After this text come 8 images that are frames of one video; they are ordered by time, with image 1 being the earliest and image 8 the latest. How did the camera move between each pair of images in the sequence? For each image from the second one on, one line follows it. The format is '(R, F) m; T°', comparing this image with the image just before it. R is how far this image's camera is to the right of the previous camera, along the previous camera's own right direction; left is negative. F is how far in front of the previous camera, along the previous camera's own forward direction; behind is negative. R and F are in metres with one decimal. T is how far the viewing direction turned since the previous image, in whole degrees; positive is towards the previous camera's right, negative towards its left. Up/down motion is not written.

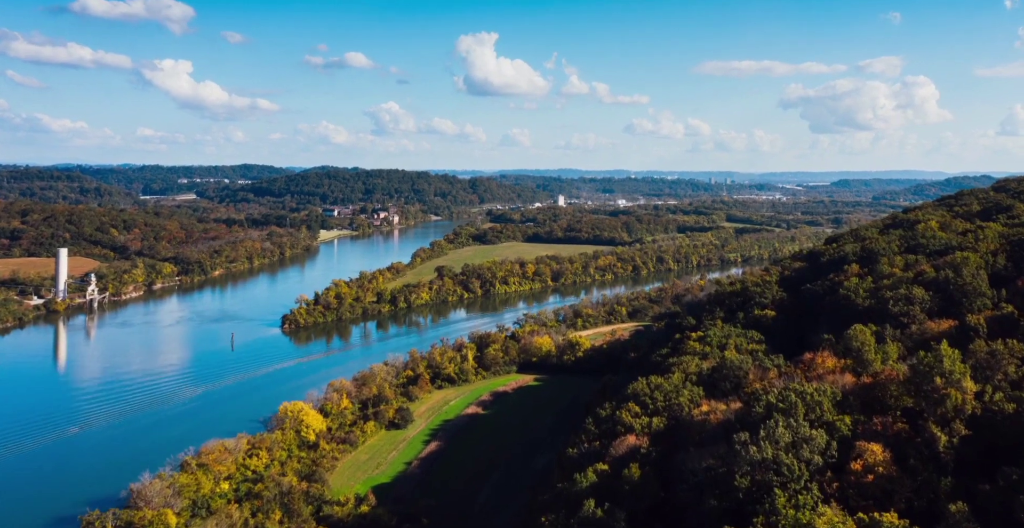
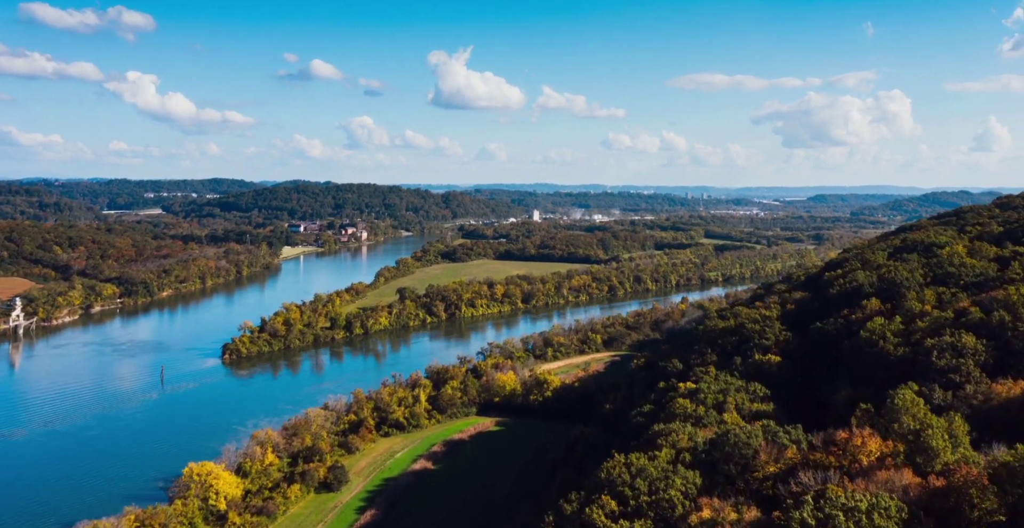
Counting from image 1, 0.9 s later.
(+0.8, +5.4) m; +1°
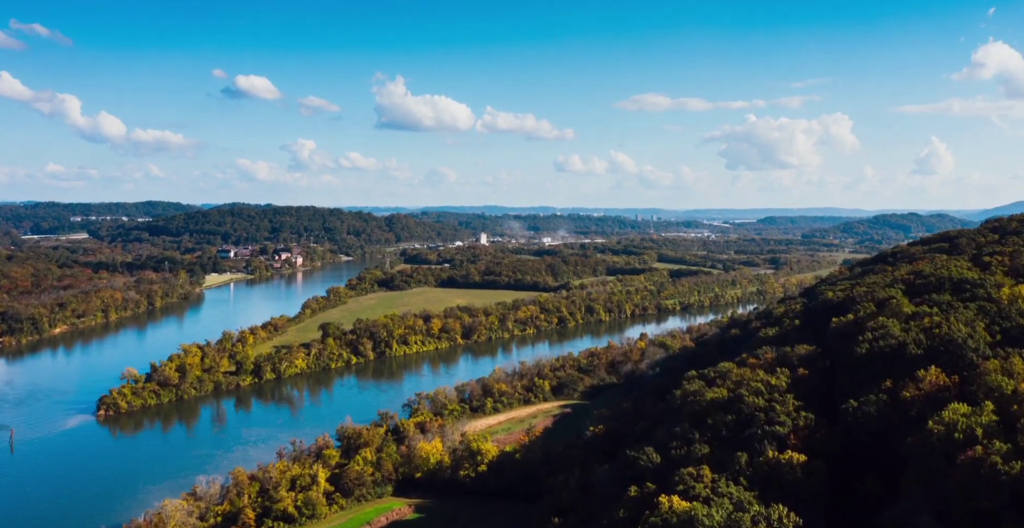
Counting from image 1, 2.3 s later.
(+0.9, +7.9) m; +3°
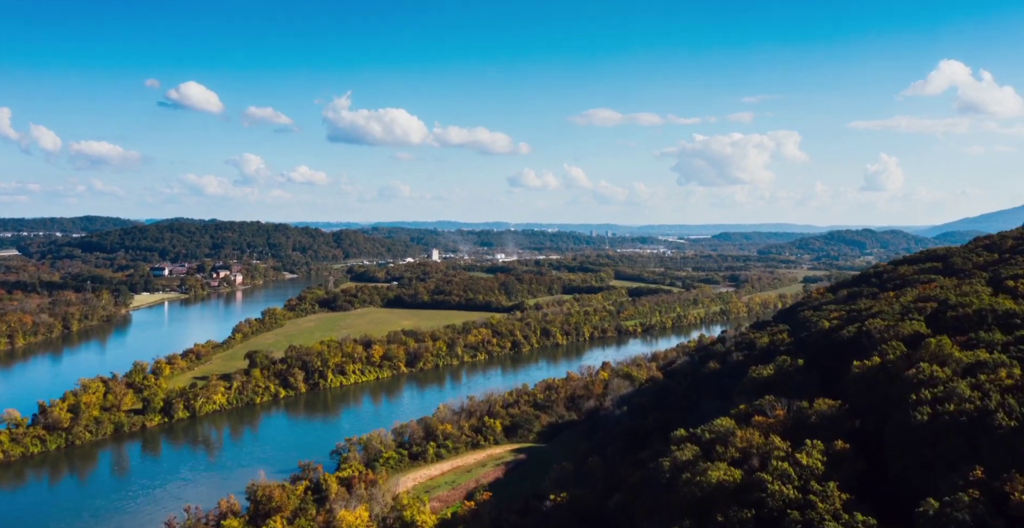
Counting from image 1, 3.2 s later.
(+0.4, +5.9) m; +3°
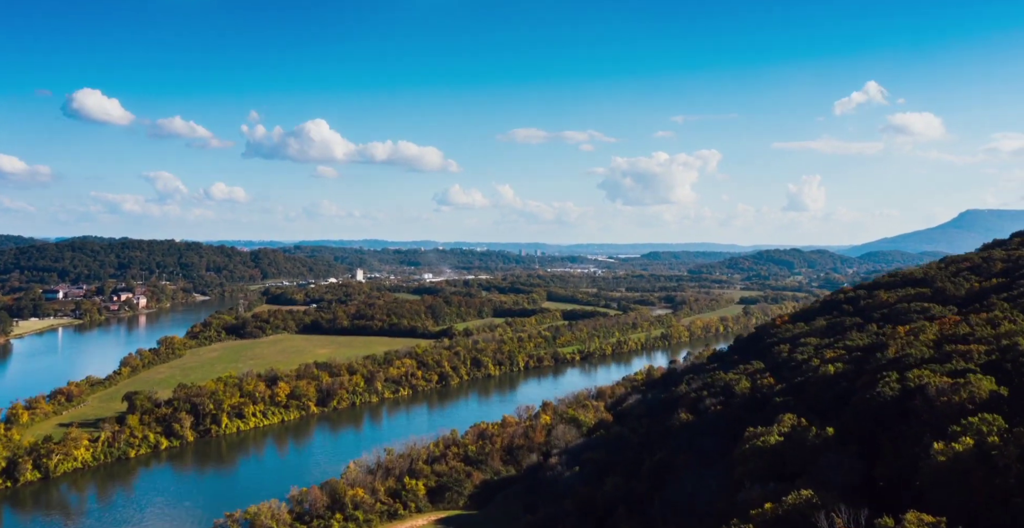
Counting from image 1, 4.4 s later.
(+0.1, +7.2) m; +5°
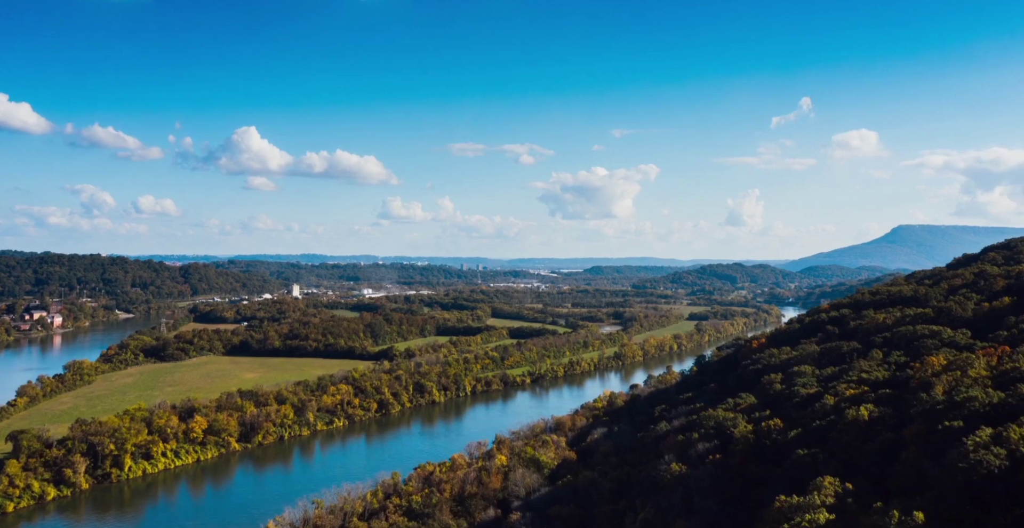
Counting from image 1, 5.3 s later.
(-0.4, +5.4) m; +4°
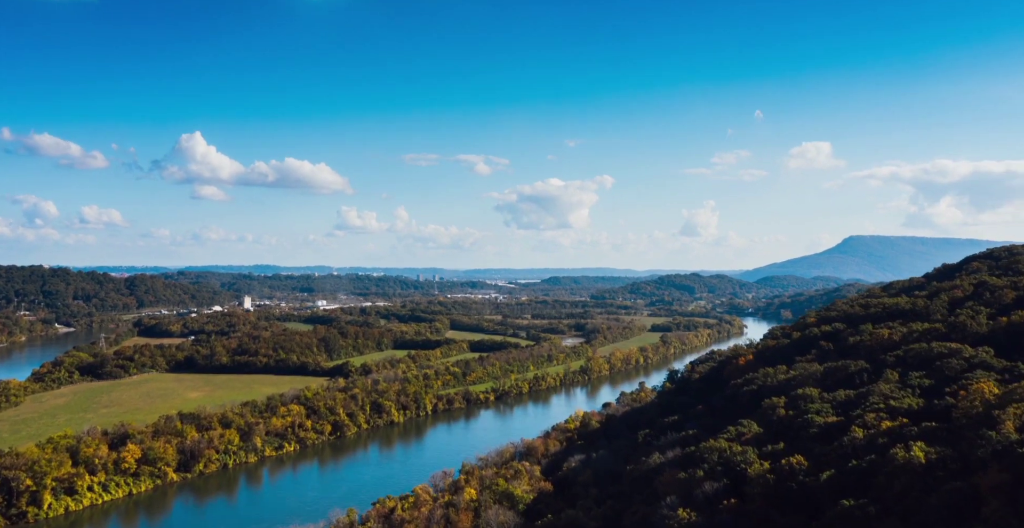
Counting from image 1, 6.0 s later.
(-0.5, +3.8) m; +3°
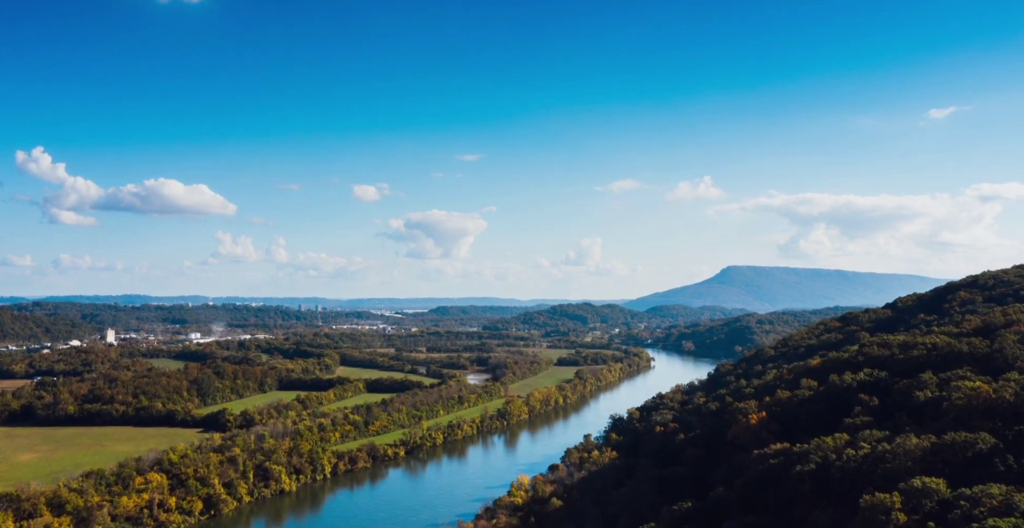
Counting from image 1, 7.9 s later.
(-2.1, +10.7) m; +7°
